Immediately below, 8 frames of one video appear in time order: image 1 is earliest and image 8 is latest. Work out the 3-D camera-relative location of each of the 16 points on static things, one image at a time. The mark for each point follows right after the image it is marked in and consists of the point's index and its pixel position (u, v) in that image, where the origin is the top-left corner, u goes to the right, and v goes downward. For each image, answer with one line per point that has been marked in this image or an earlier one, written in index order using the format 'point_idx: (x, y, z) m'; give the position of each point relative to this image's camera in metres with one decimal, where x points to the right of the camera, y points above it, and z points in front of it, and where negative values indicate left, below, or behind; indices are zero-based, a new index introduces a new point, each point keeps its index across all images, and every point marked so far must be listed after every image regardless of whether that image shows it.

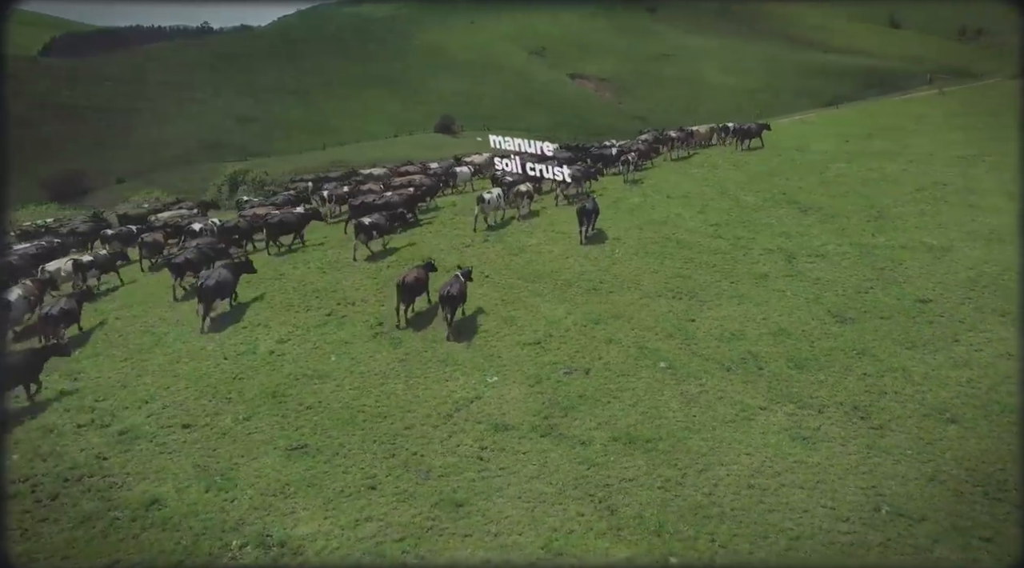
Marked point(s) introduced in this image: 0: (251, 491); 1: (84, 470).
0: (-5.8, -4.7, +17.0) m
1: (-10.2, -4.4, +18.0) m
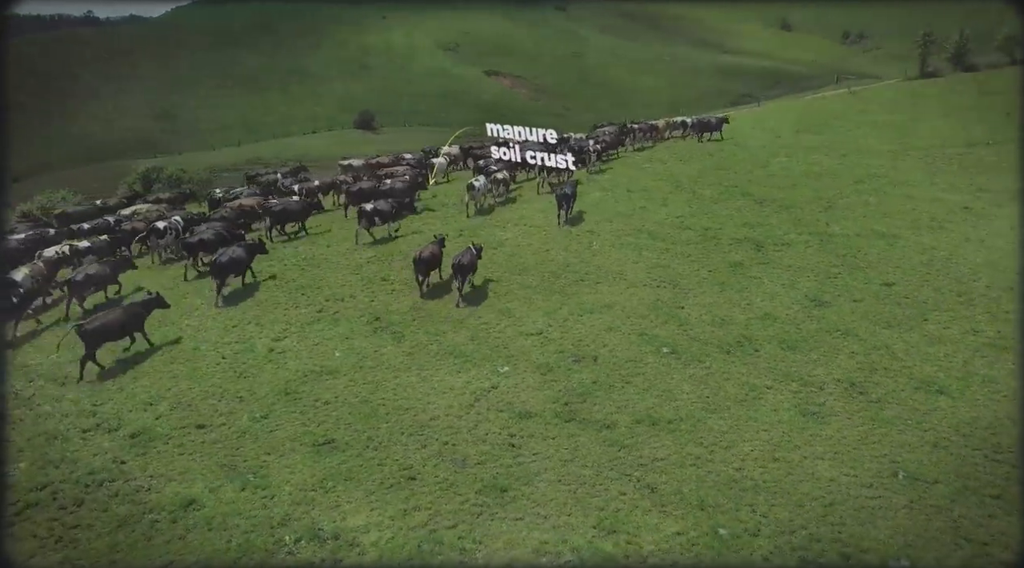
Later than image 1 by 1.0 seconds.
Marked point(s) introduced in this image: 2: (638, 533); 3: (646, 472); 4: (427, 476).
0: (-4.9, -4.6, +16.9) m
1: (-9.4, -4.4, +17.4) m
2: (+2.6, -5.1, +15.3) m
3: (+3.2, -4.3, +17.3) m
4: (-1.9, -4.4, +17.3) m
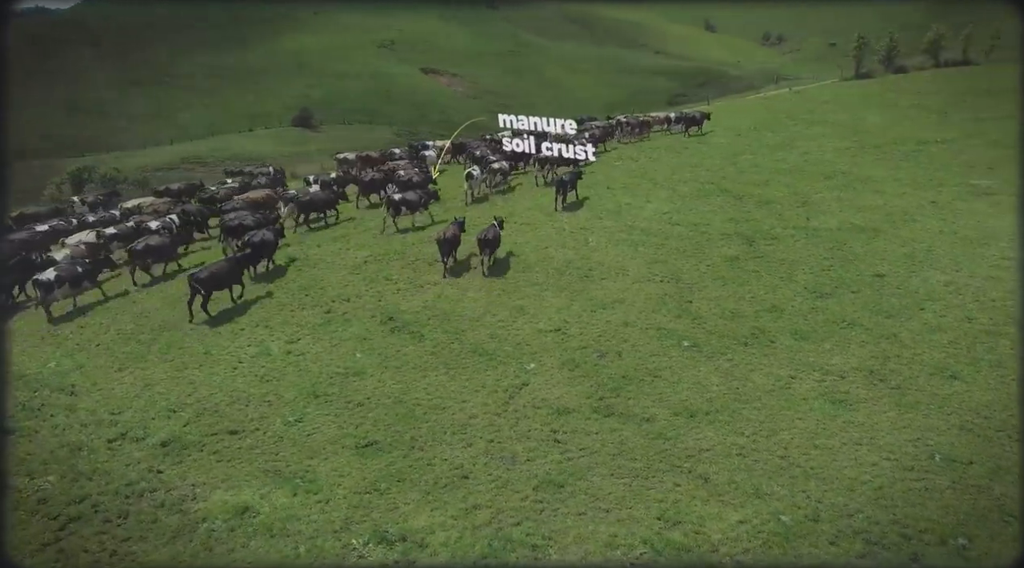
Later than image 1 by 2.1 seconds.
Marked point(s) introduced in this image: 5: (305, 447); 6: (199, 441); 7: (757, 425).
0: (-3.7, -4.6, +16.5) m
1: (-8.2, -4.5, +16.7) m
2: (+4.0, -4.9, +15.5) m
3: (+4.3, -4.2, +17.6) m
4: (-0.7, -4.3, +17.2) m
5: (-5.0, -4.0, +18.2) m
6: (-7.7, -3.9, +18.5) m
7: (+6.2, -3.6, +19.1) m
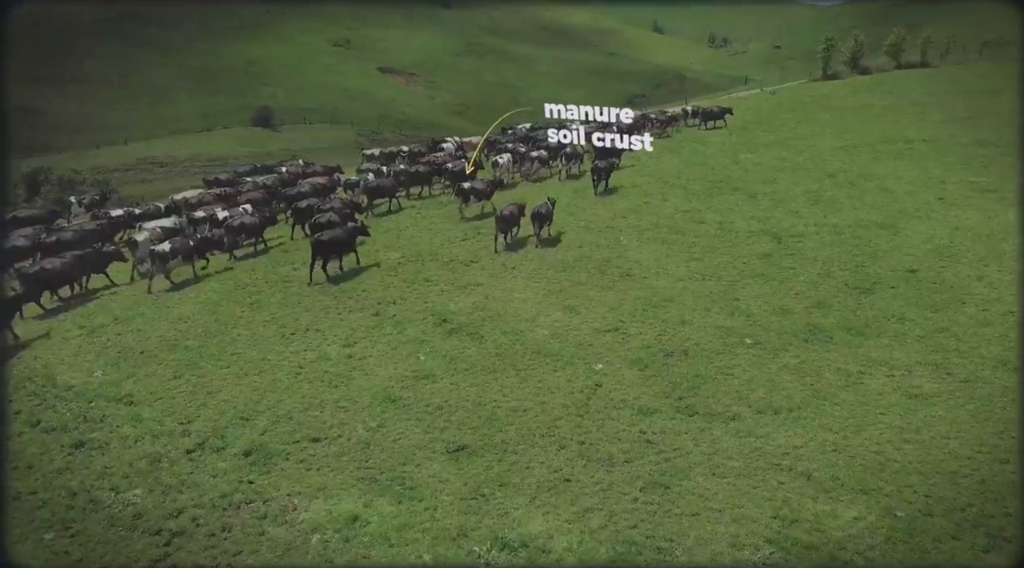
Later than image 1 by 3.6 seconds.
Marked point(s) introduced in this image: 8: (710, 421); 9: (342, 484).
0: (-1.4, -4.6, +16.1) m
1: (-5.8, -4.5, +16.1) m
2: (+6.3, -4.9, +15.5) m
3: (+6.6, -4.1, +17.5) m
4: (+1.6, -4.3, +16.9) m
5: (-2.7, -4.0, +17.8) m
6: (-5.5, -4.0, +17.9) m
7: (+8.4, -3.5, +19.1) m
8: (+5.1, -3.5, +19.3) m
9: (-3.8, -4.4, +16.7) m
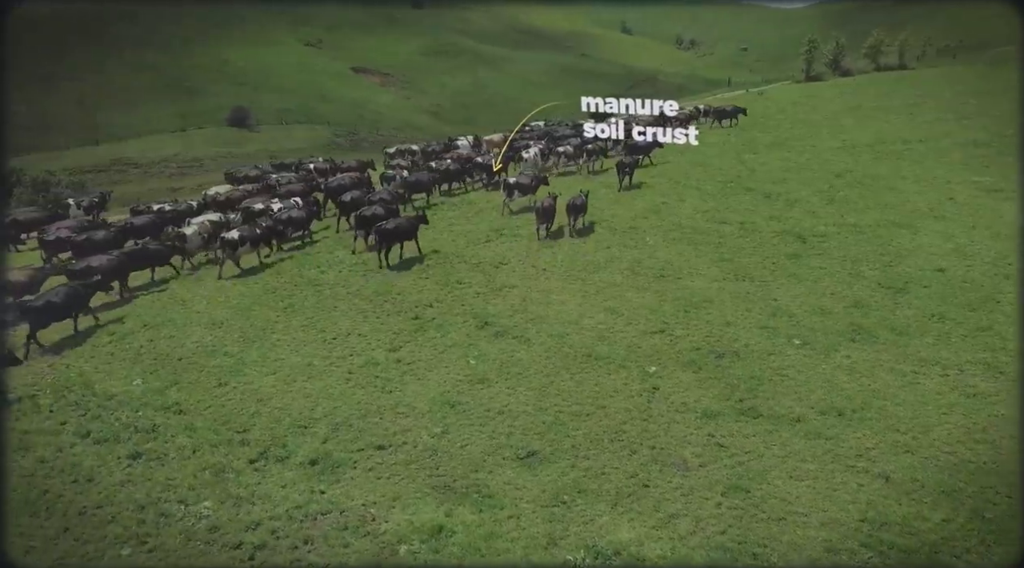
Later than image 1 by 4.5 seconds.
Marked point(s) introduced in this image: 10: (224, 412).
0: (+0.4, -4.6, +15.8) m
1: (-4.1, -4.6, +15.6) m
2: (+8.1, -4.9, +15.4) m
3: (+8.3, -4.1, +17.4) m
4: (+3.3, -4.4, +16.6) m
5: (-1.1, -4.1, +17.4) m
6: (-3.8, -4.0, +17.5) m
7: (+10.0, -3.5, +19.1) m
8: (+6.7, -3.5, +19.1) m
9: (-2.1, -4.5, +16.3) m
10: (-7.6, -3.4, +19.7) m
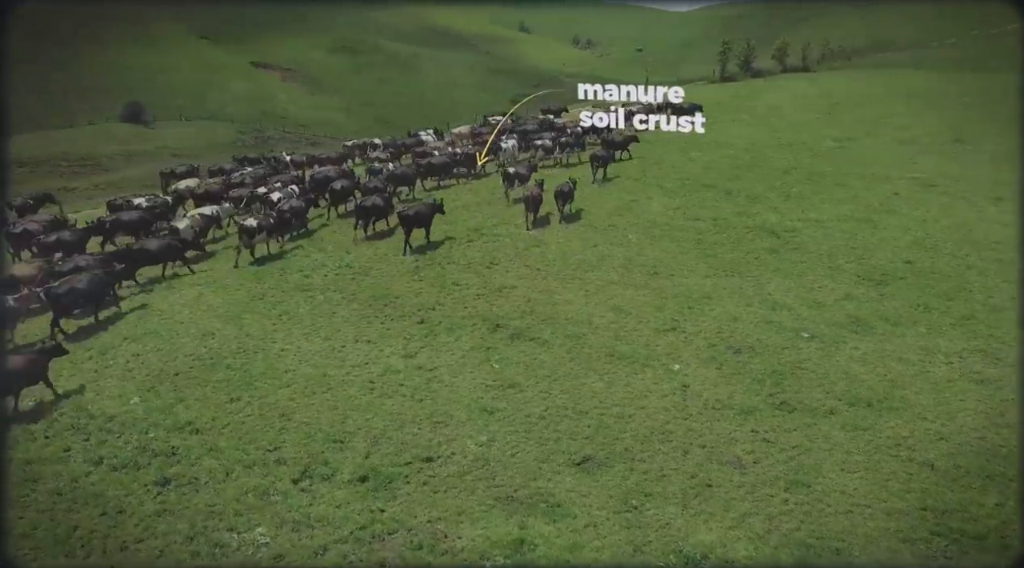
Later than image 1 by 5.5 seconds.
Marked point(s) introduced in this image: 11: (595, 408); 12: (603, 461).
0: (+1.8, -4.7, +15.4) m
1: (-2.6, -4.8, +14.8) m
2: (+9.5, -4.7, +15.9) m
3: (+9.5, -4.0, +17.9) m
4: (+4.6, -4.3, +16.6) m
5: (+0.2, -4.1, +16.8) m
6: (-2.5, -4.2, +16.6) m
7: (+11.0, -3.3, +19.8) m
8: (+7.7, -3.4, +19.4) m
9: (-0.6, -4.6, +15.6) m
10: (-6.5, -3.6, +18.4) m
11: (+2.1, -3.2, +19.4) m
12: (+2.0, -4.0, +17.2) m
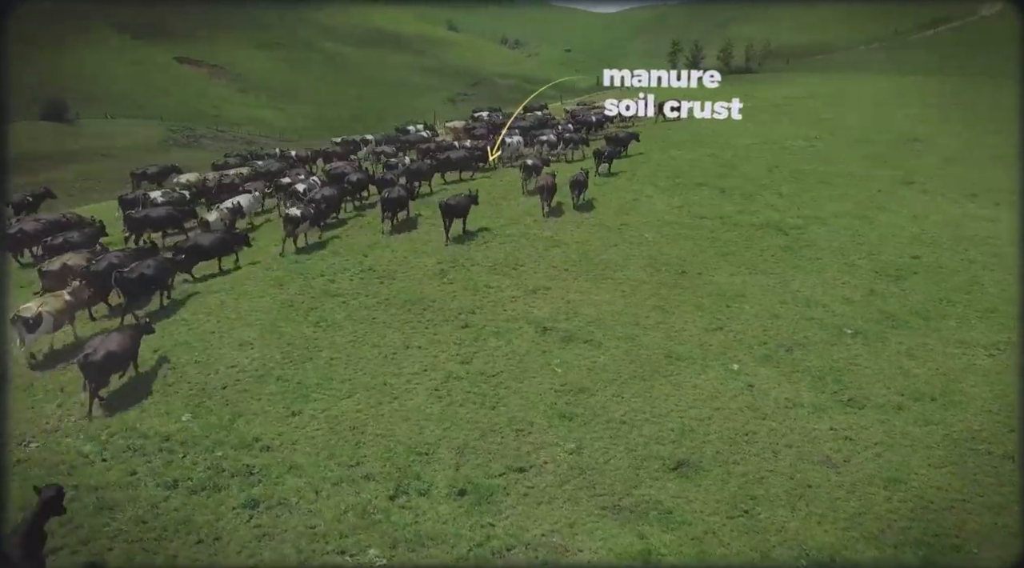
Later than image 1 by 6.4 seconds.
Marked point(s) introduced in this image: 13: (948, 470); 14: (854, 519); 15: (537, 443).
0: (+4.1, -4.7, +15.1) m
1: (-0.3, -4.9, +14.1) m
2: (+11.7, -4.6, +16.2) m
3: (+11.5, -3.9, +18.2) m
4: (+6.7, -4.3, +16.5) m
5: (+2.3, -4.2, +16.4) m
6: (-0.4, -4.3, +16.0) m
7: (+12.9, -3.2, +20.2) m
8: (+9.6, -3.3, +19.6) m
9: (+1.6, -4.7, +15.1) m
10: (-4.5, -3.7, +17.4) m
11: (+4.1, -3.2, +19.1) m
12: (+4.1, -4.1, +16.9) m
13: (+9.9, -4.2, +17.1) m
14: (+7.0, -4.8, +15.4) m
15: (+0.5, -3.7, +17.4) m
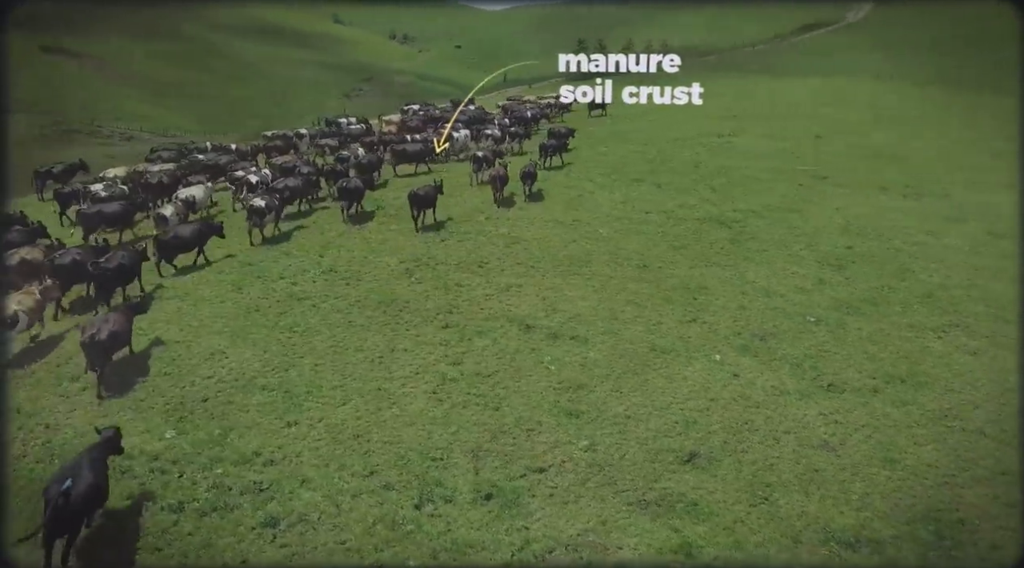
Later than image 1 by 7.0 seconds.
0: (+4.7, -4.6, +15.5) m
1: (+0.4, -4.9, +13.9) m
2: (+12.1, -4.3, +17.5) m
3: (+11.6, -3.5, +19.5) m
4: (+7.1, -4.1, +17.2) m
5: (+2.8, -4.1, +16.5) m
6: (+0.1, -4.3, +15.8) m
7: (+12.7, -2.8, +21.6) m
8: (+9.5, -3.1, +20.6) m
9: (+2.2, -4.6, +15.2) m
10: (-4.1, -3.8, +16.7) m
11: (+4.1, -3.1, +19.4) m
12: (+4.5, -3.9, +17.2) m
13: (+10.2, -4.0, +18.2) m
14: (+7.5, -4.6, +16.1) m
15: (+0.8, -3.7, +17.3) m
